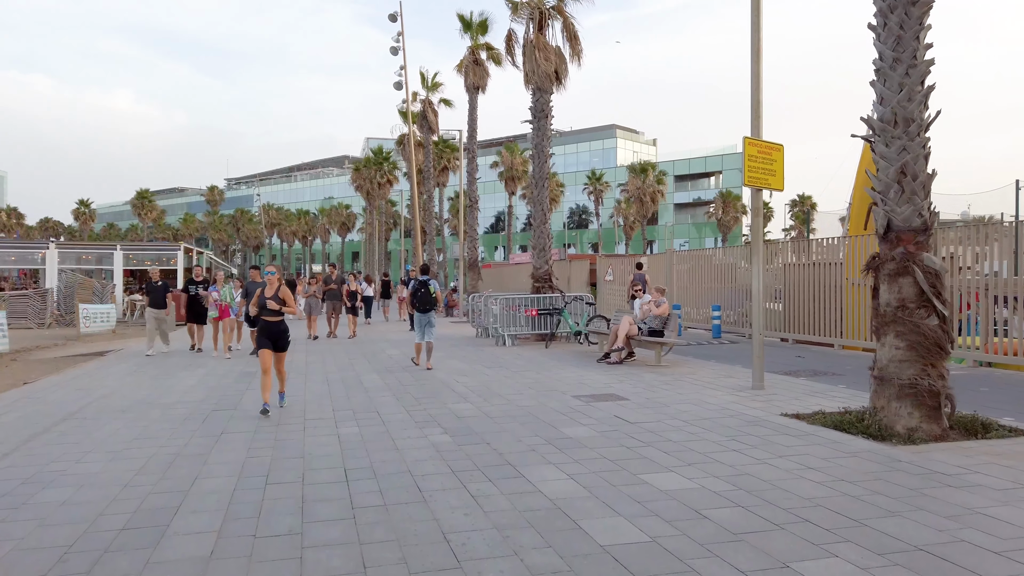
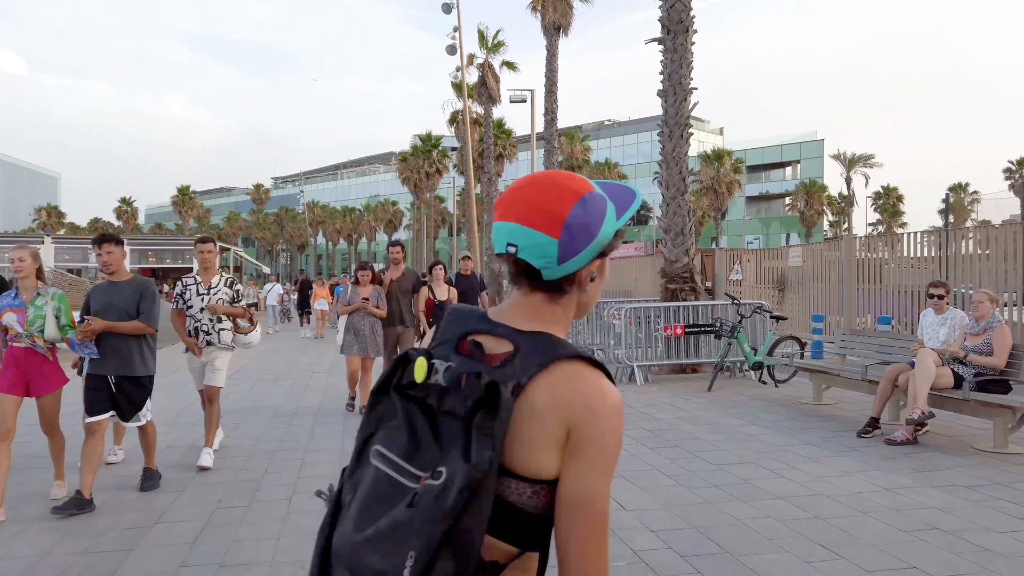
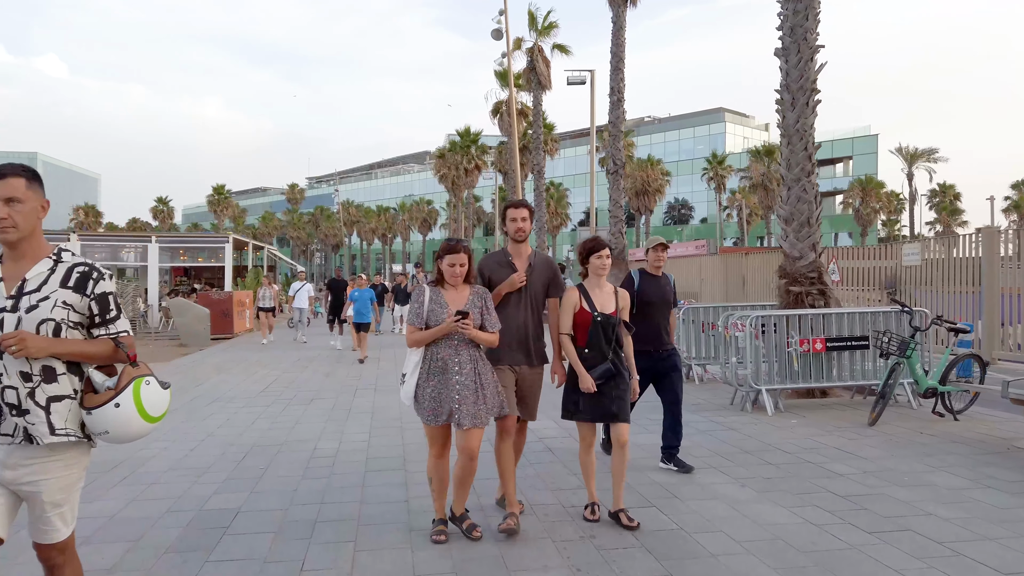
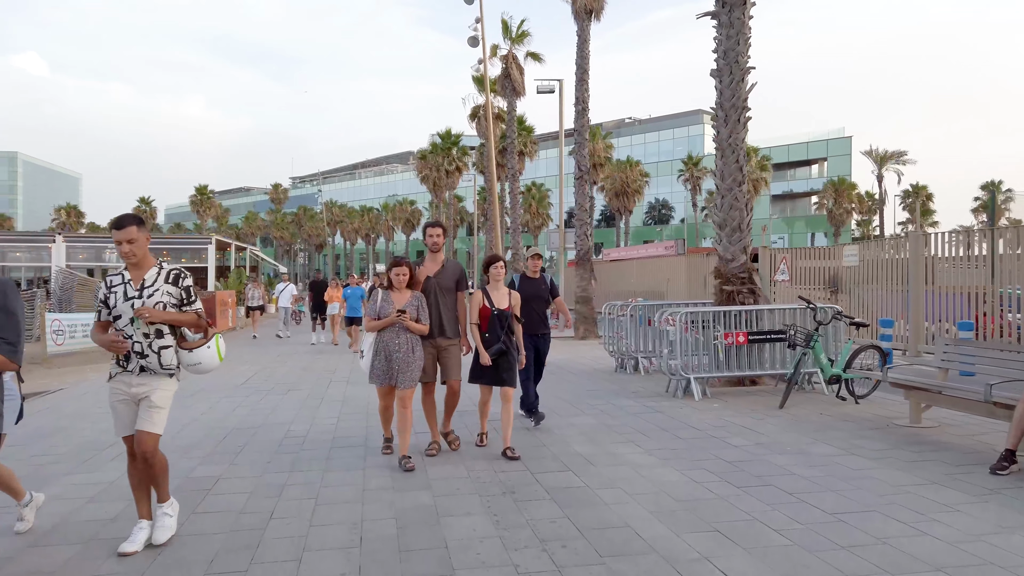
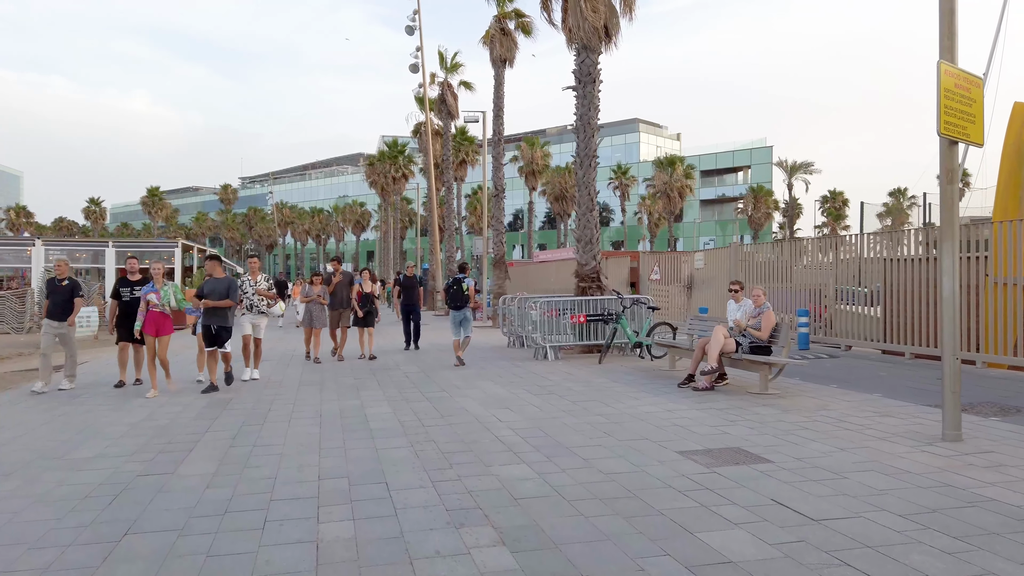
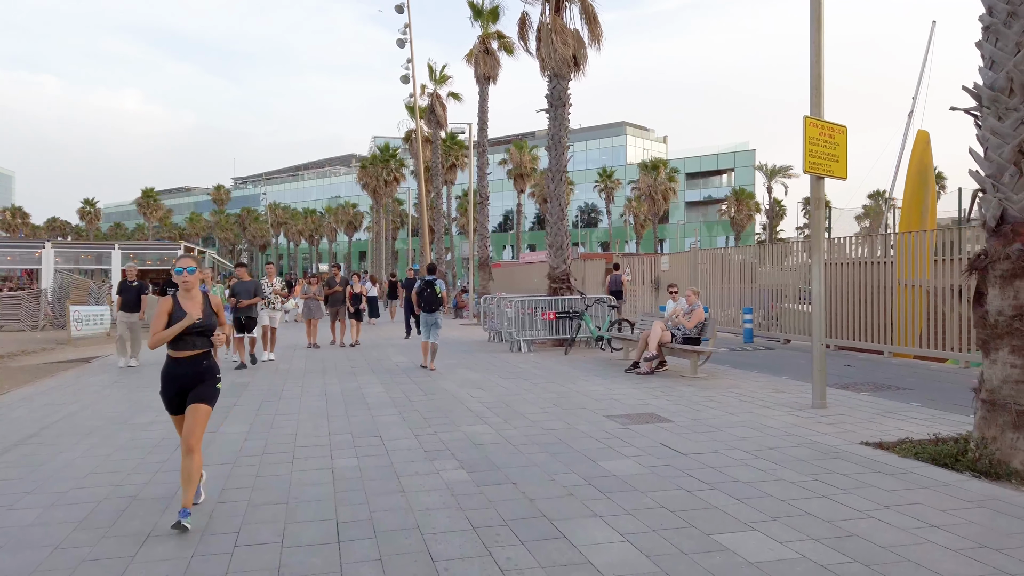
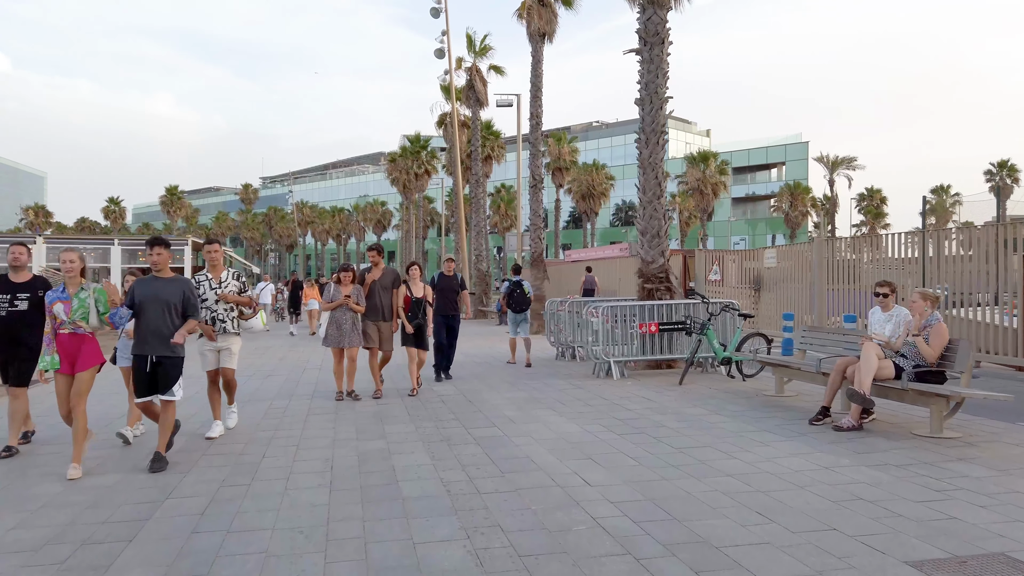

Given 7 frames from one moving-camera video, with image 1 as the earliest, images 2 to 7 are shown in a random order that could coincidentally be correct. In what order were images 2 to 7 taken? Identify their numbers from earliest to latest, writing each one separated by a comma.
6, 5, 7, 2, 4, 3
